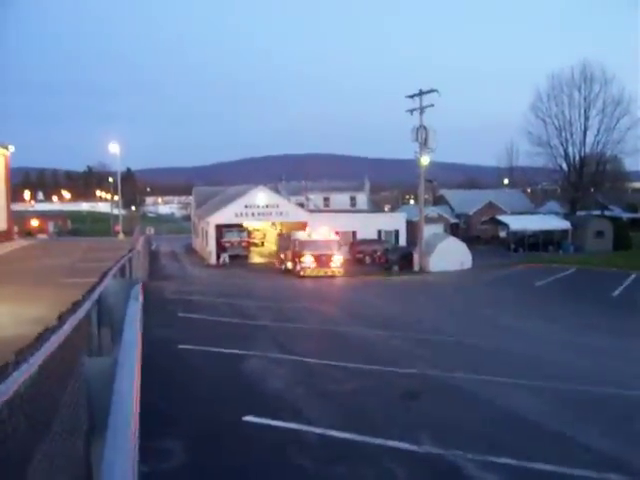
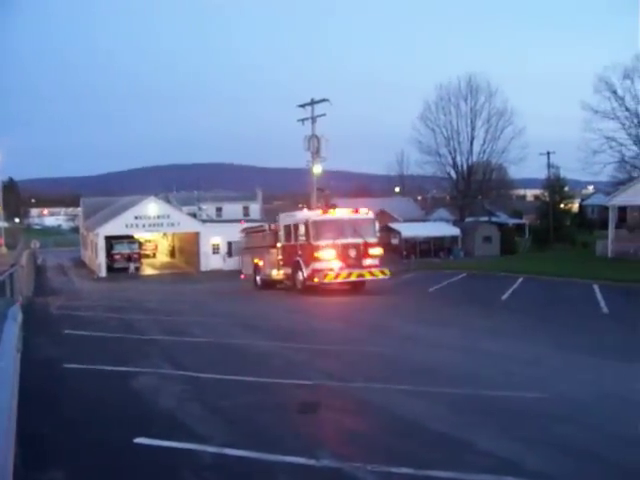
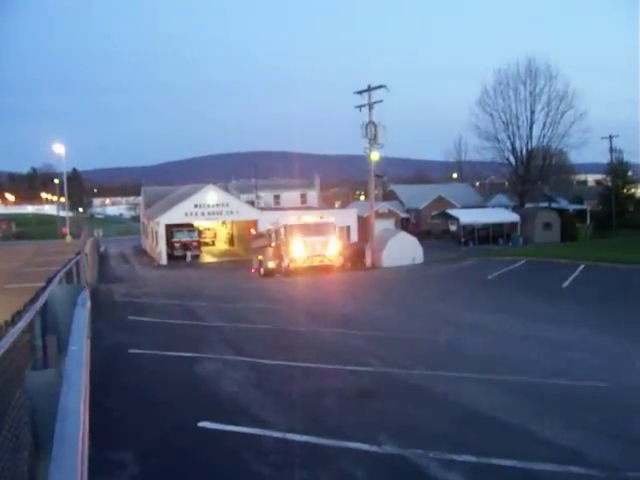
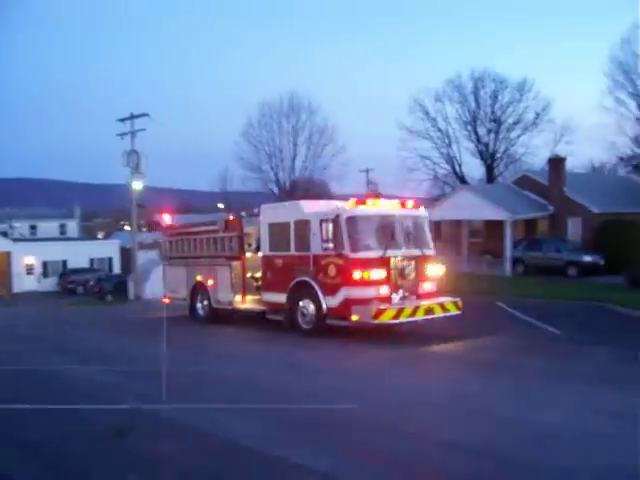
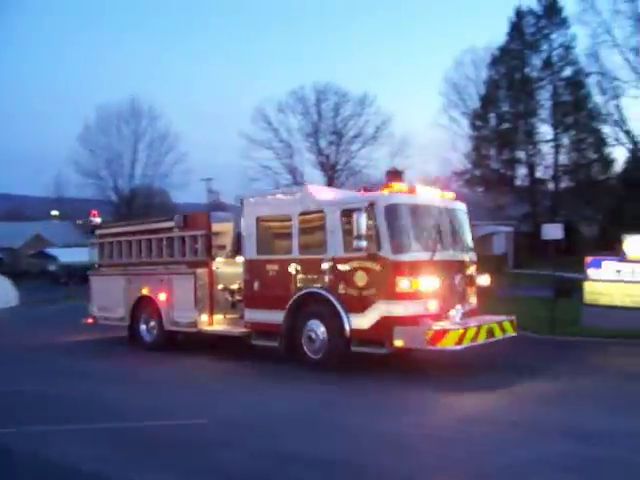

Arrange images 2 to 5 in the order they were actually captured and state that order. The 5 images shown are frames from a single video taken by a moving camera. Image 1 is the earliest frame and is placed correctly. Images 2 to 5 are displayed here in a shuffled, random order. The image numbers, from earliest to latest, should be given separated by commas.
3, 2, 4, 5
